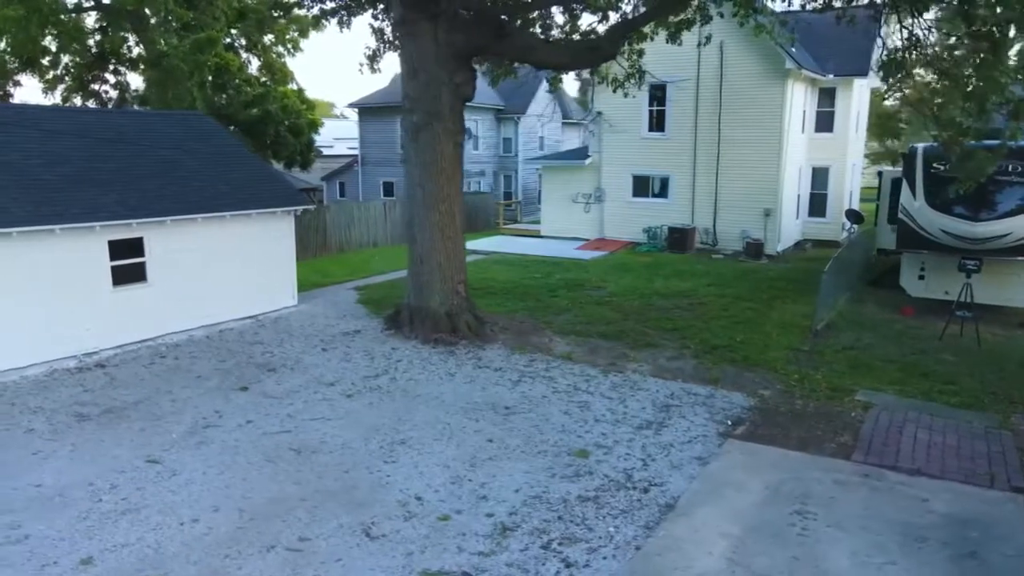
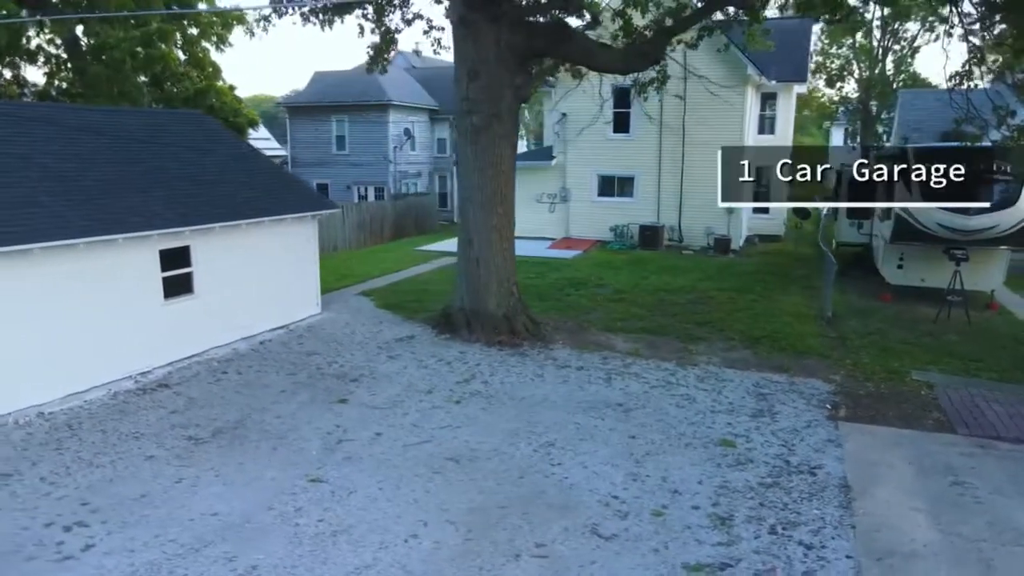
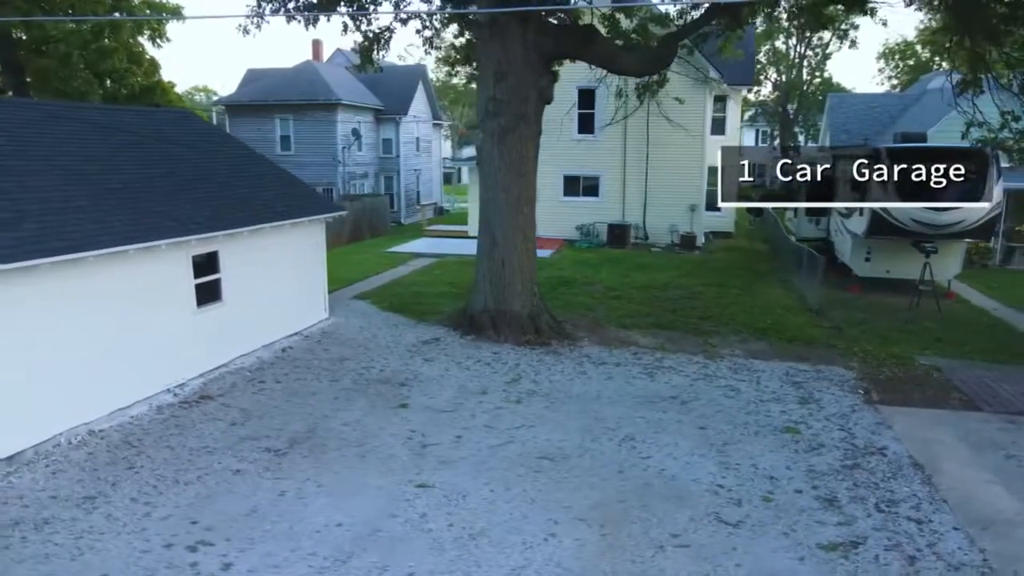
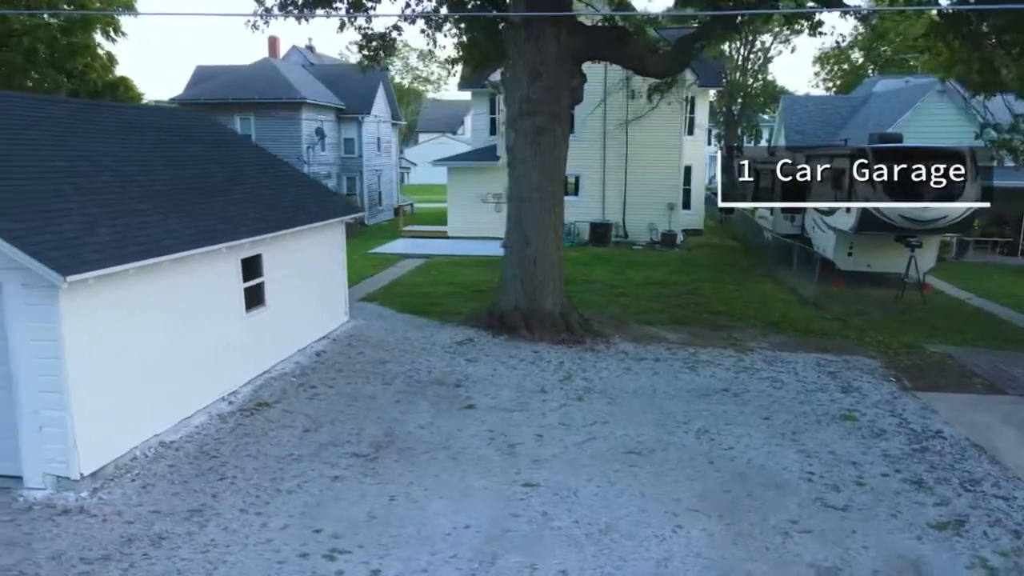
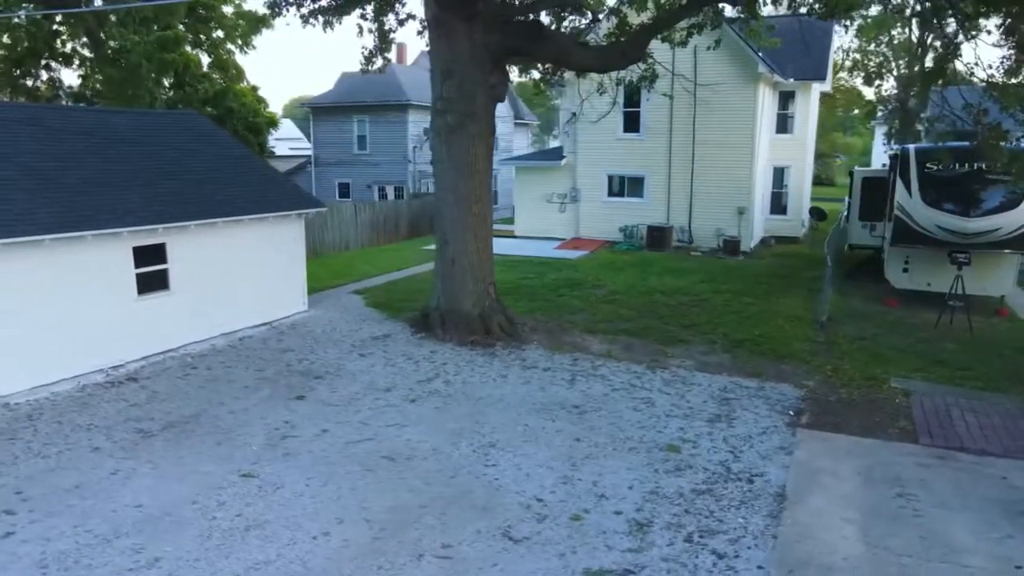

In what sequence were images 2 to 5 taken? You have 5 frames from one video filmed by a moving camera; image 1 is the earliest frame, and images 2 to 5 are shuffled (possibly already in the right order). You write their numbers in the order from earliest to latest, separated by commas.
5, 2, 3, 4
